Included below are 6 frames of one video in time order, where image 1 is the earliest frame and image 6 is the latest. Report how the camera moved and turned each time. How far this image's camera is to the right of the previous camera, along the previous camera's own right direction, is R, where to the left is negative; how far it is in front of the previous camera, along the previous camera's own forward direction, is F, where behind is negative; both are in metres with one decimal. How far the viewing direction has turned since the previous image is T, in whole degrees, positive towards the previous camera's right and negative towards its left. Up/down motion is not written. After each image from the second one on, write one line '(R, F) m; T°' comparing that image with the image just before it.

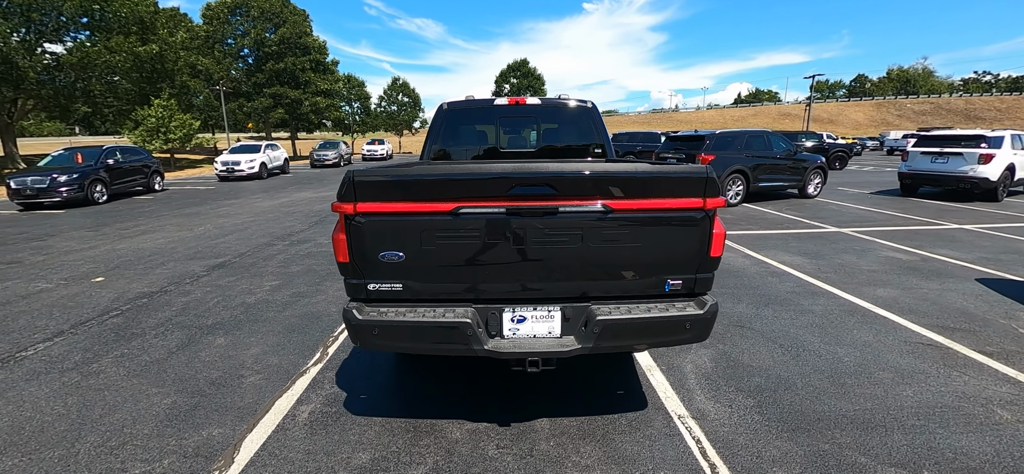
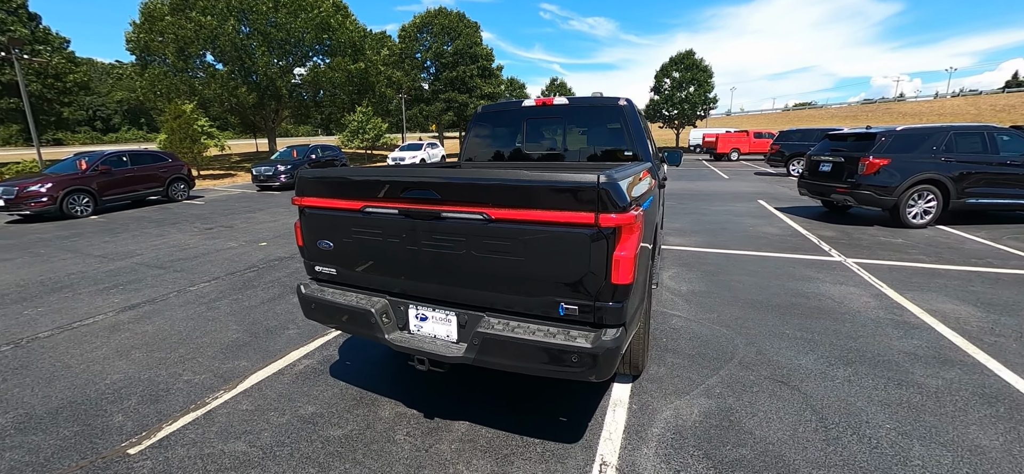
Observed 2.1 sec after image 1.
(+1.4, +0.3) m; -23°
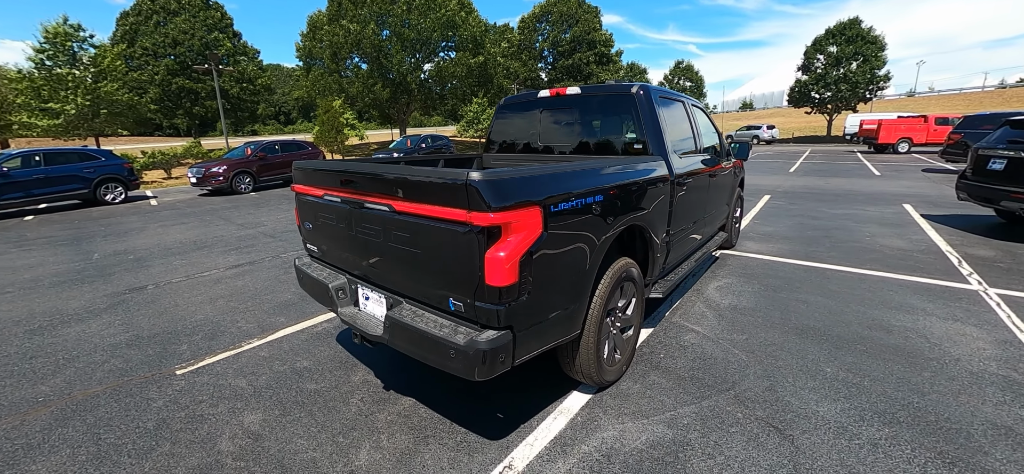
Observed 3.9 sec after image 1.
(+1.1, +0.2) m; -18°
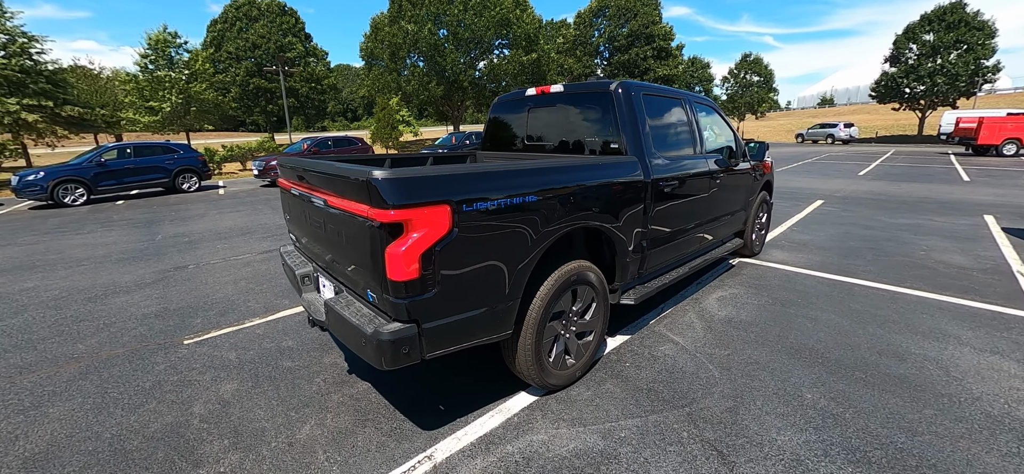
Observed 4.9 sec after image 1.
(+0.7, +0.1) m; -8°
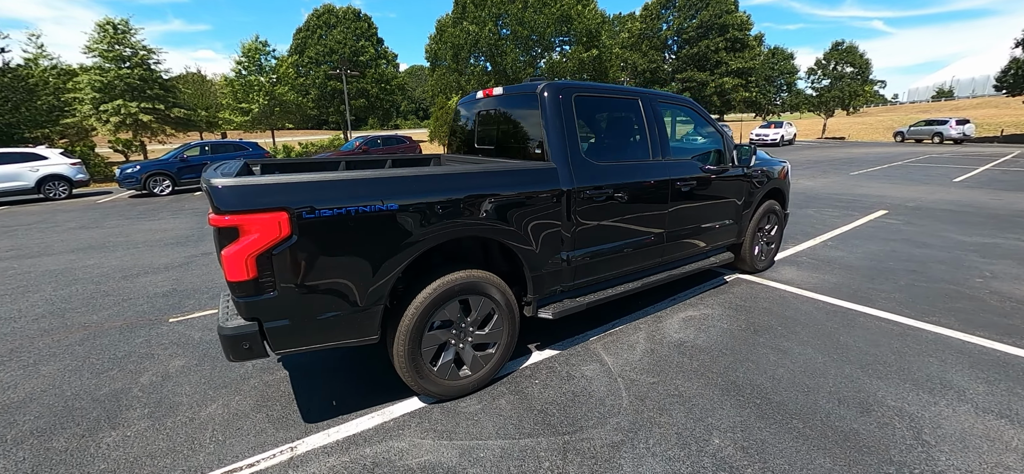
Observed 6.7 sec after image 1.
(+1.2, +0.2) m; -11°
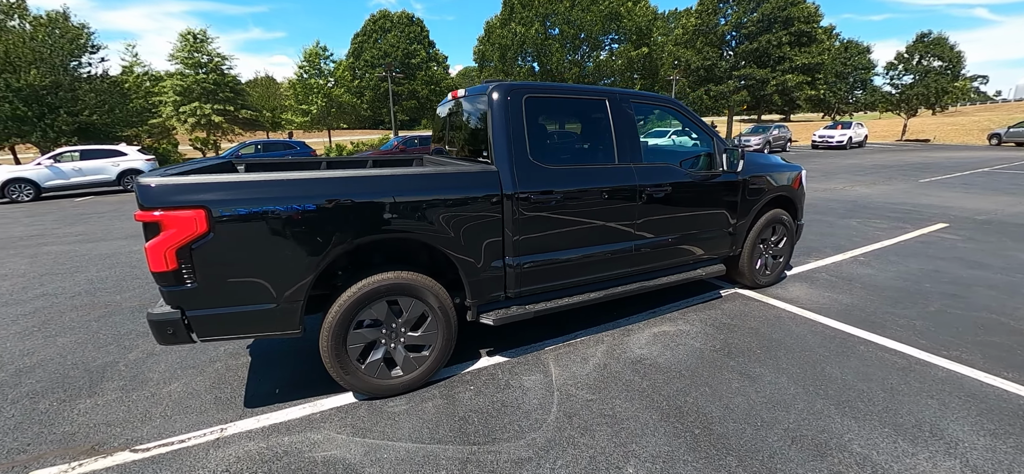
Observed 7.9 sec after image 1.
(+0.8, +0.1) m; -8°
